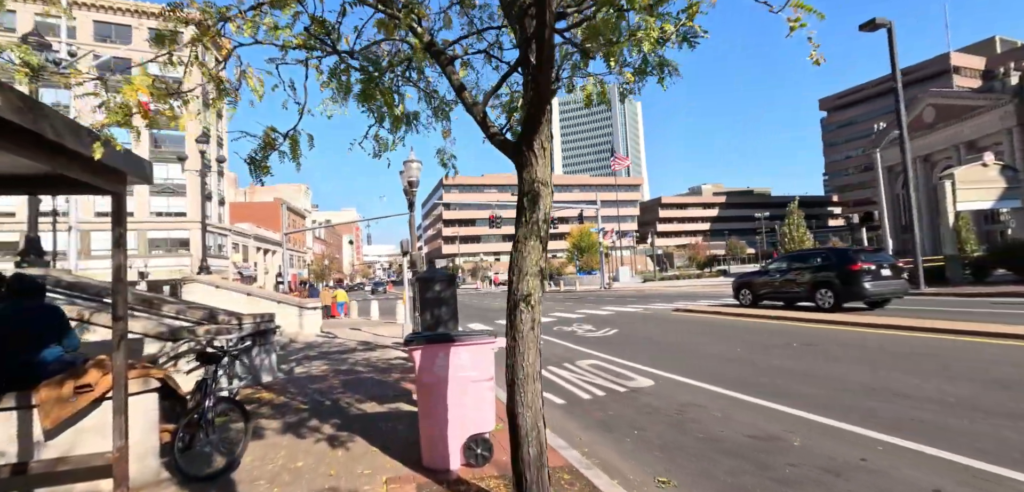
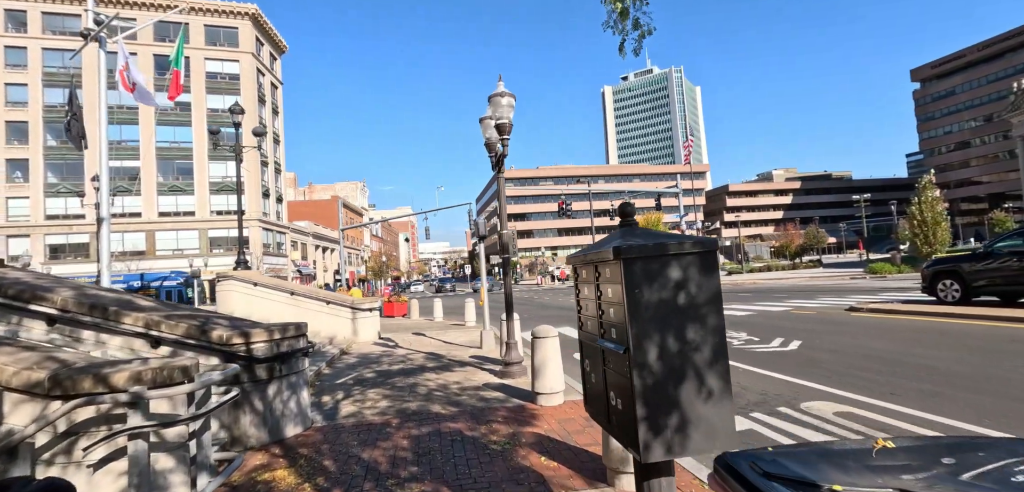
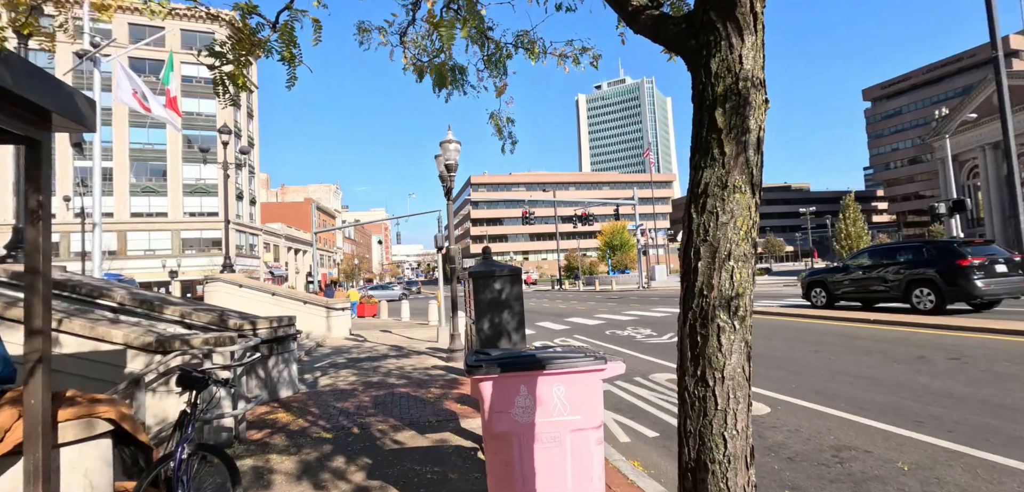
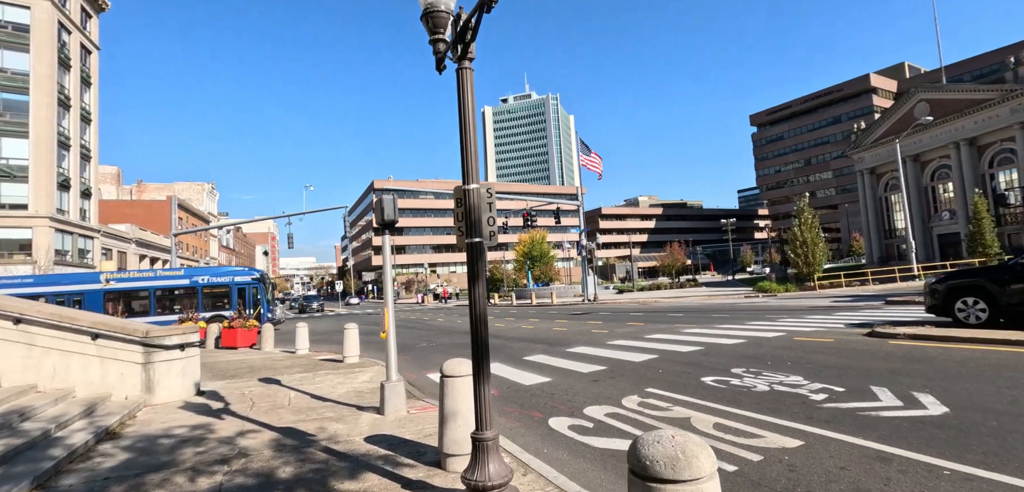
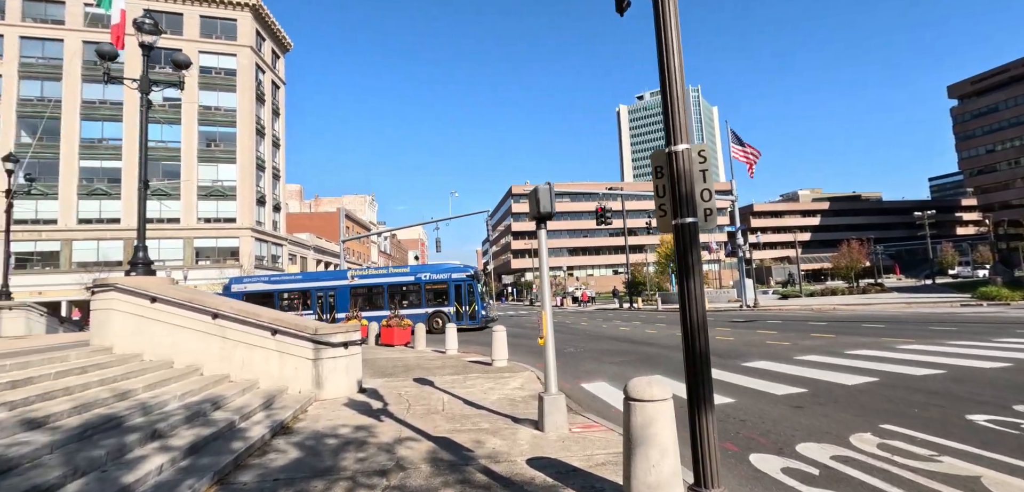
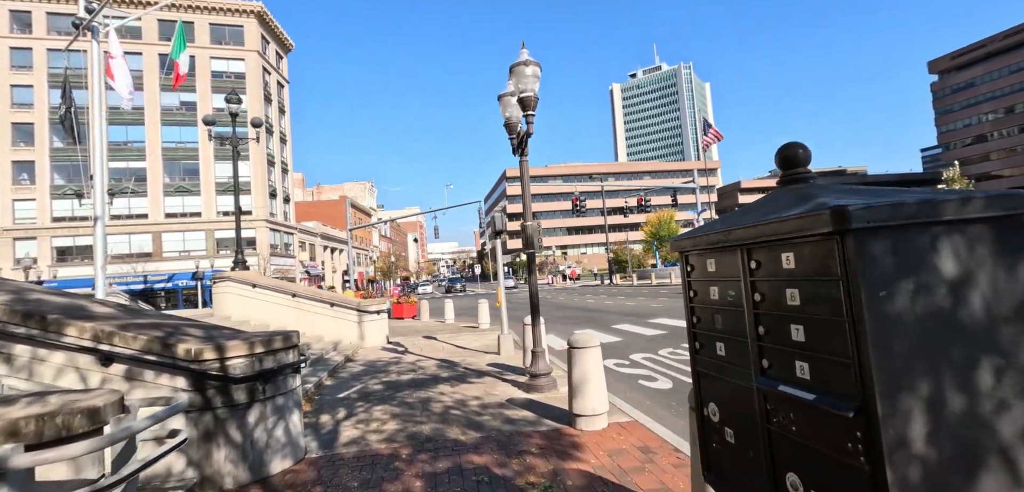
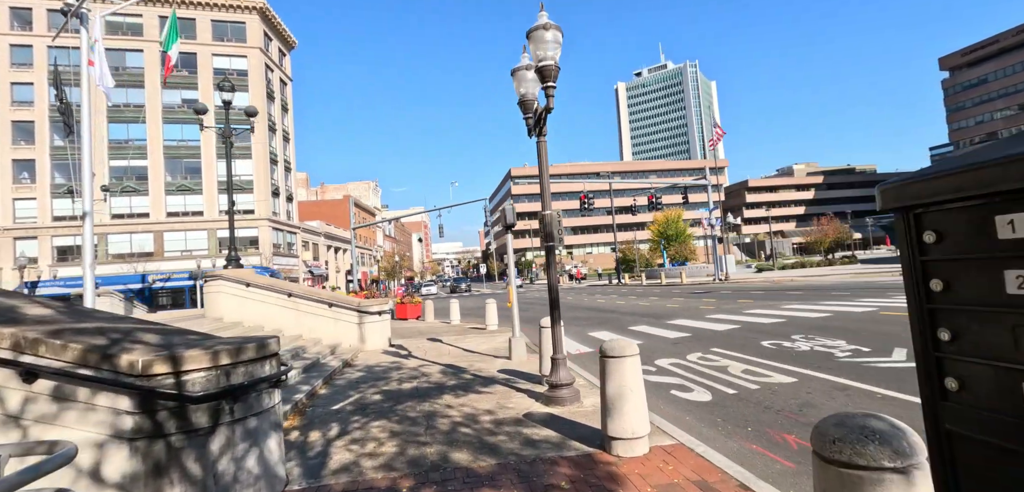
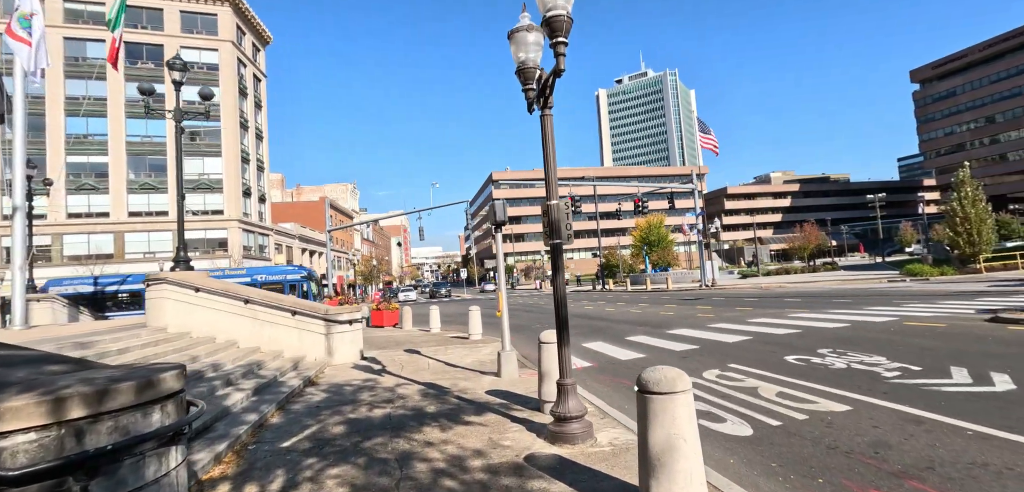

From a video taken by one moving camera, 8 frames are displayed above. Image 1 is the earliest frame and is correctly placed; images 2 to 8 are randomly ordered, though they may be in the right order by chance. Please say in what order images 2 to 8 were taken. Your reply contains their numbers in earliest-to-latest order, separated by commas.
3, 2, 6, 7, 8, 4, 5
